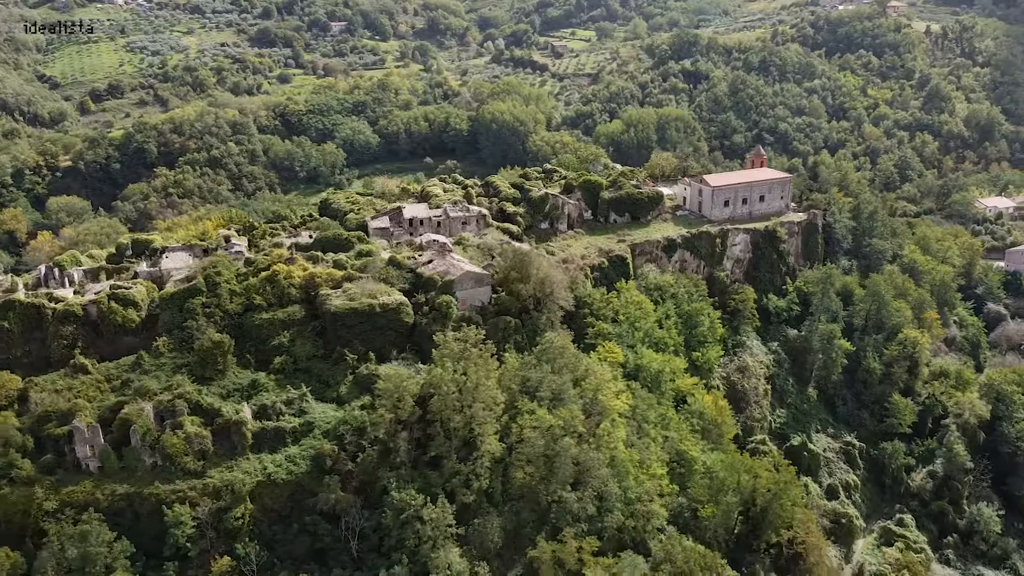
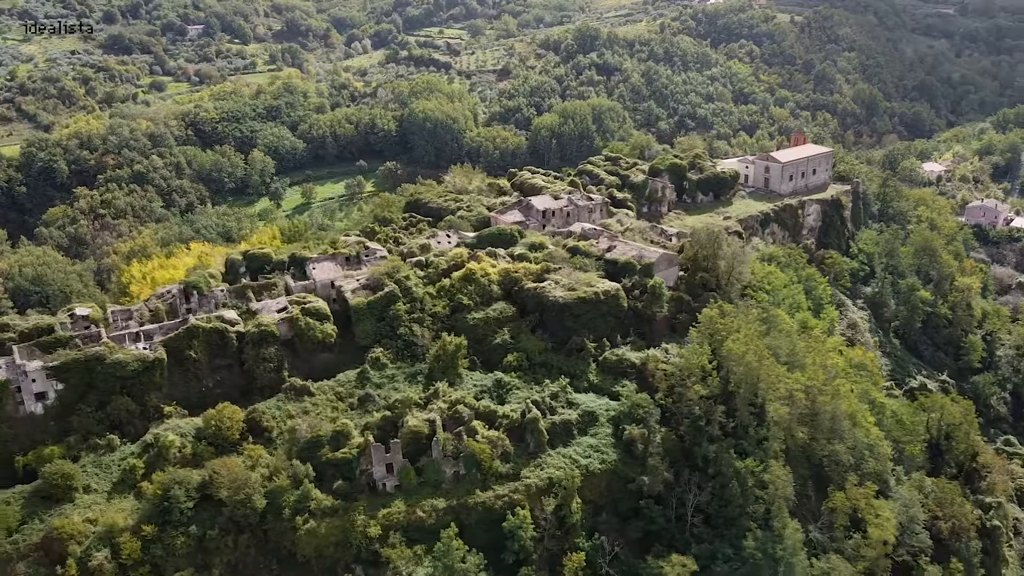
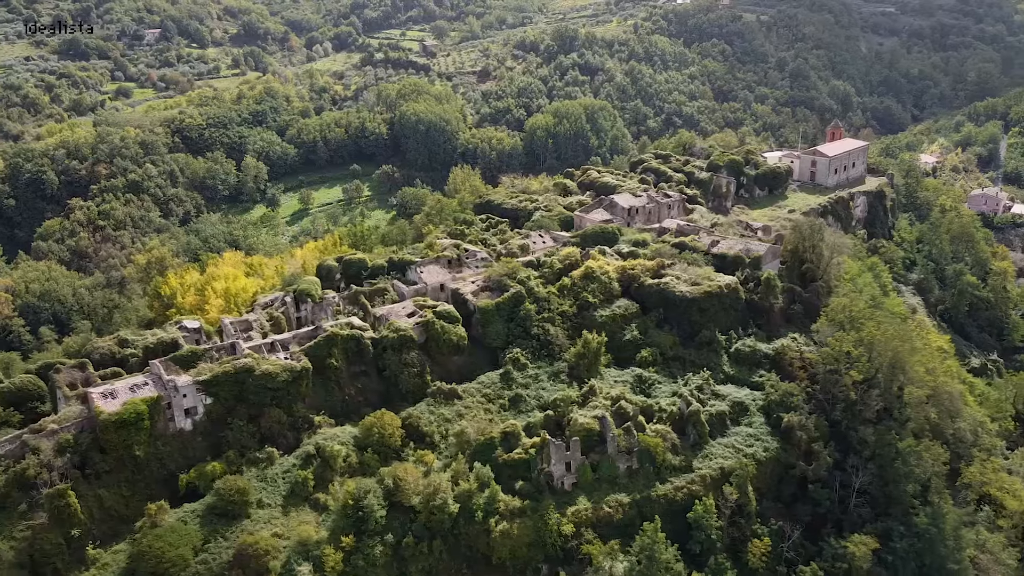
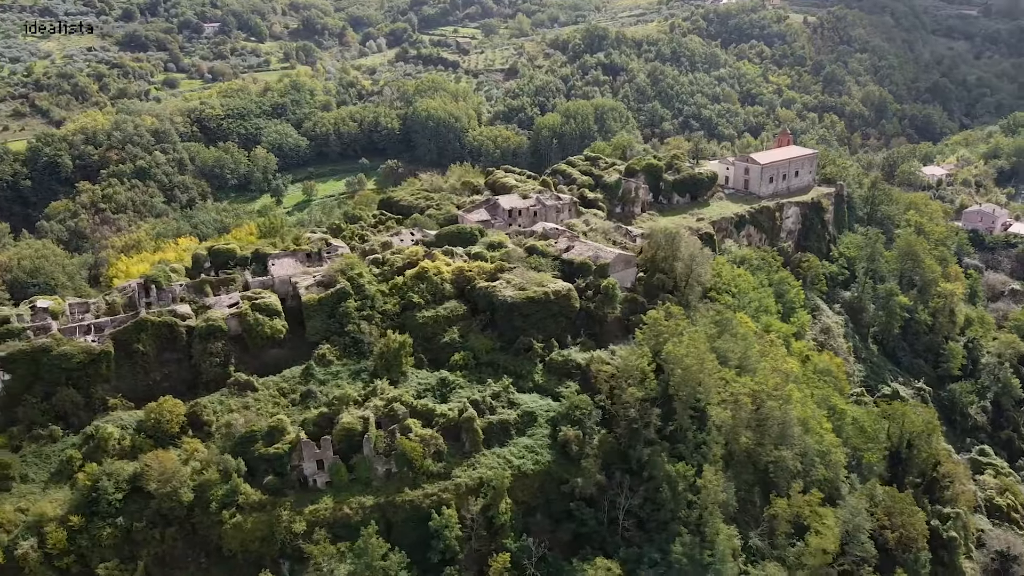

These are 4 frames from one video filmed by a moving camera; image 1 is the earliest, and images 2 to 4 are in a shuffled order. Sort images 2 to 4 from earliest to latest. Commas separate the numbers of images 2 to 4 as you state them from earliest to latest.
4, 2, 3
